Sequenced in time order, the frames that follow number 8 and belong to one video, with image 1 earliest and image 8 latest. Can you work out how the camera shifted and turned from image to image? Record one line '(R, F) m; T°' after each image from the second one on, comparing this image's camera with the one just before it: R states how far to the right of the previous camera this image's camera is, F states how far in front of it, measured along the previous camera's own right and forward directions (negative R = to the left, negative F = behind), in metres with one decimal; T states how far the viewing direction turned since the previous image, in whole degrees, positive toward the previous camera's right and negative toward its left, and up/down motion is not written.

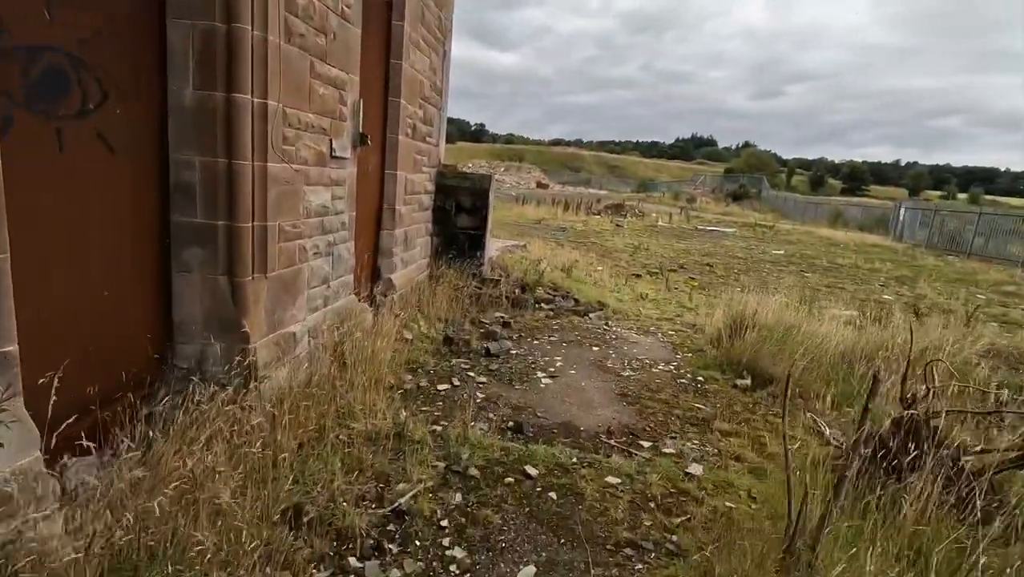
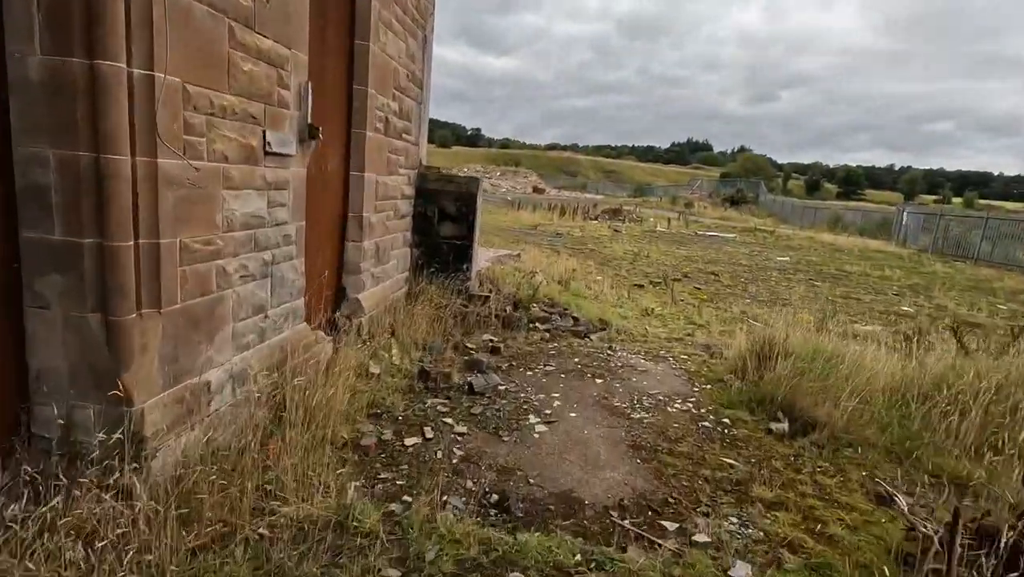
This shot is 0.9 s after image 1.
(+0.1, +0.7) m; 0°
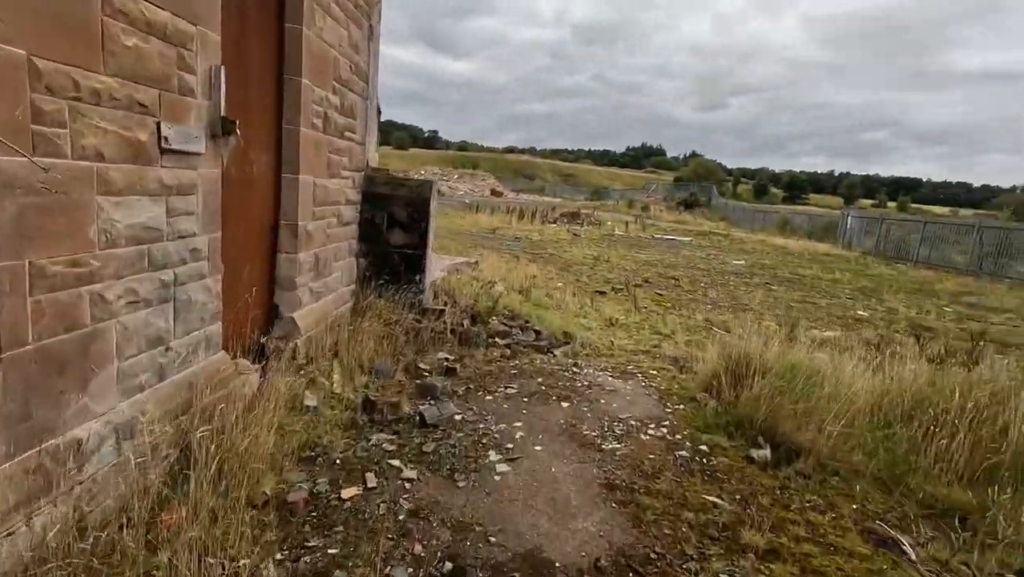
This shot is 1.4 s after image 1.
(0.0, +0.4) m; +4°
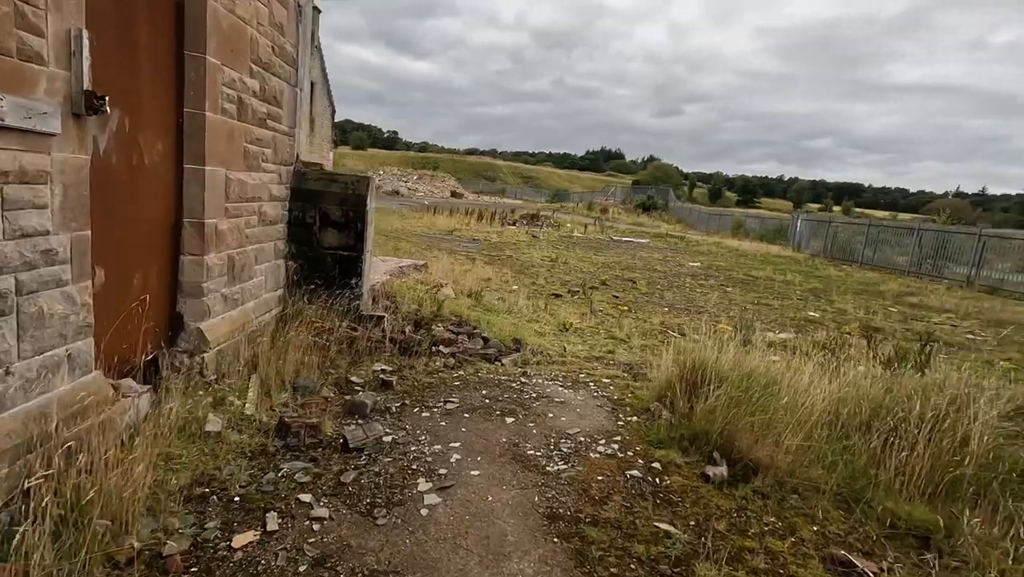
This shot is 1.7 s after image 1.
(+0.2, +0.3) m; +4°
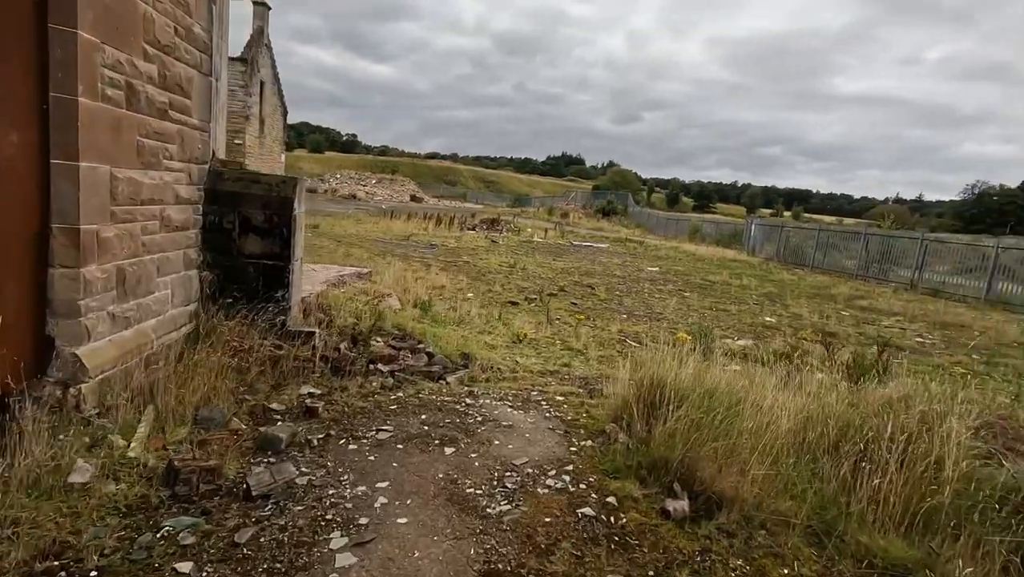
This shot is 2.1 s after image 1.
(+0.1, +0.4) m; +4°
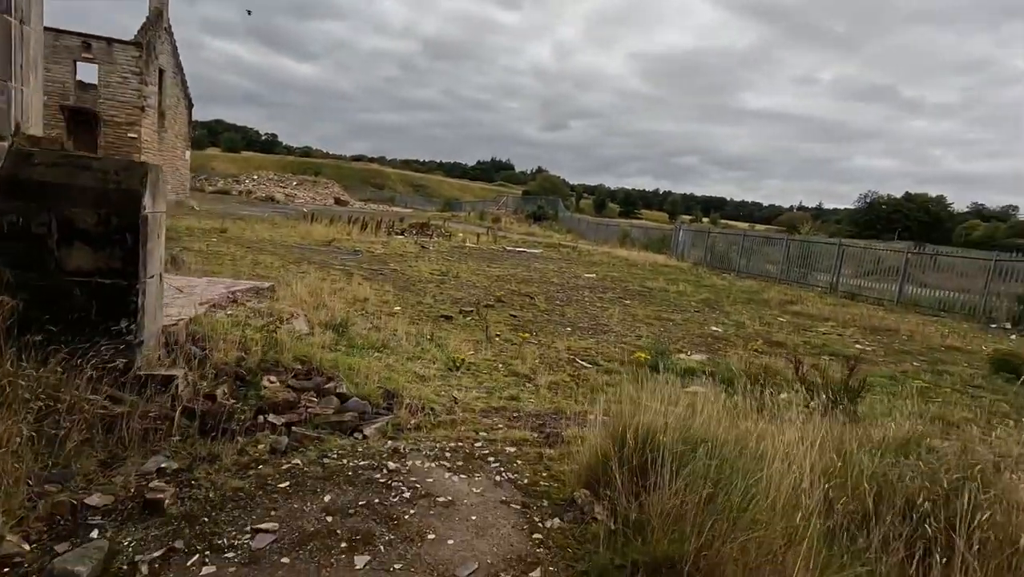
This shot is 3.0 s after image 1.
(0.0, +0.9) m; +7°
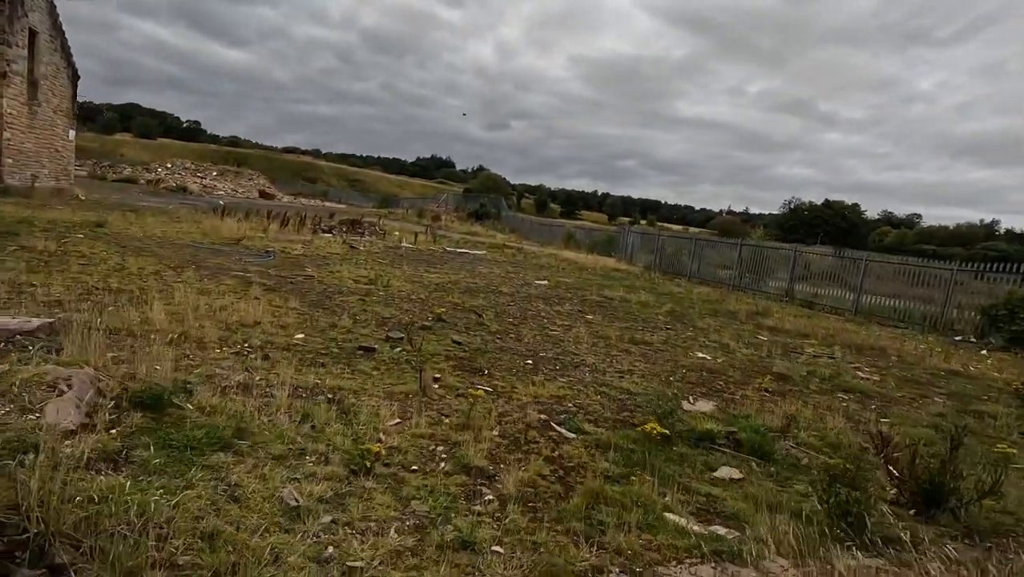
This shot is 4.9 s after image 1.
(-0.1, +2.0) m; +6°
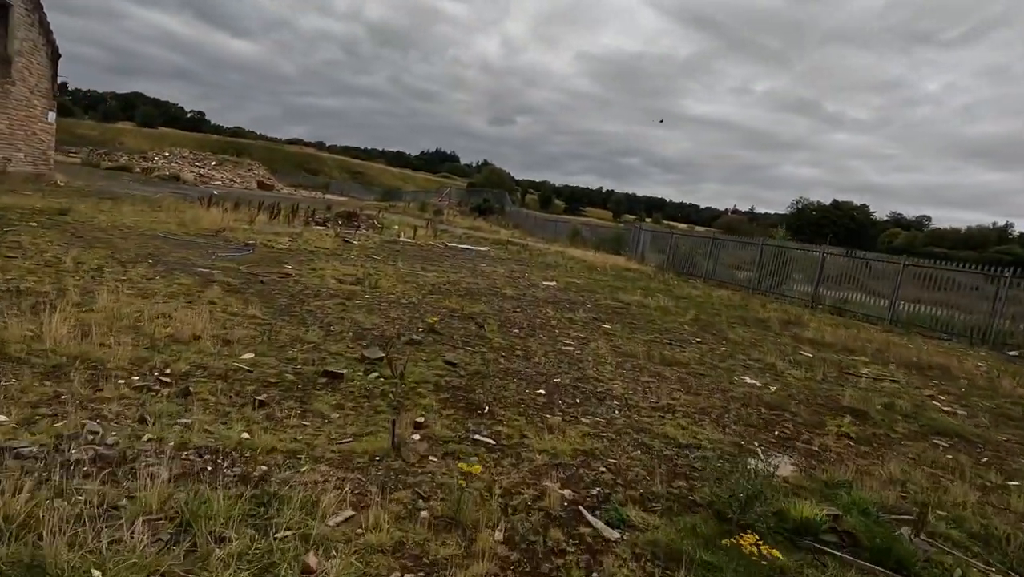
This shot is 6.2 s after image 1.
(-0.1, +1.4) m; 0°
